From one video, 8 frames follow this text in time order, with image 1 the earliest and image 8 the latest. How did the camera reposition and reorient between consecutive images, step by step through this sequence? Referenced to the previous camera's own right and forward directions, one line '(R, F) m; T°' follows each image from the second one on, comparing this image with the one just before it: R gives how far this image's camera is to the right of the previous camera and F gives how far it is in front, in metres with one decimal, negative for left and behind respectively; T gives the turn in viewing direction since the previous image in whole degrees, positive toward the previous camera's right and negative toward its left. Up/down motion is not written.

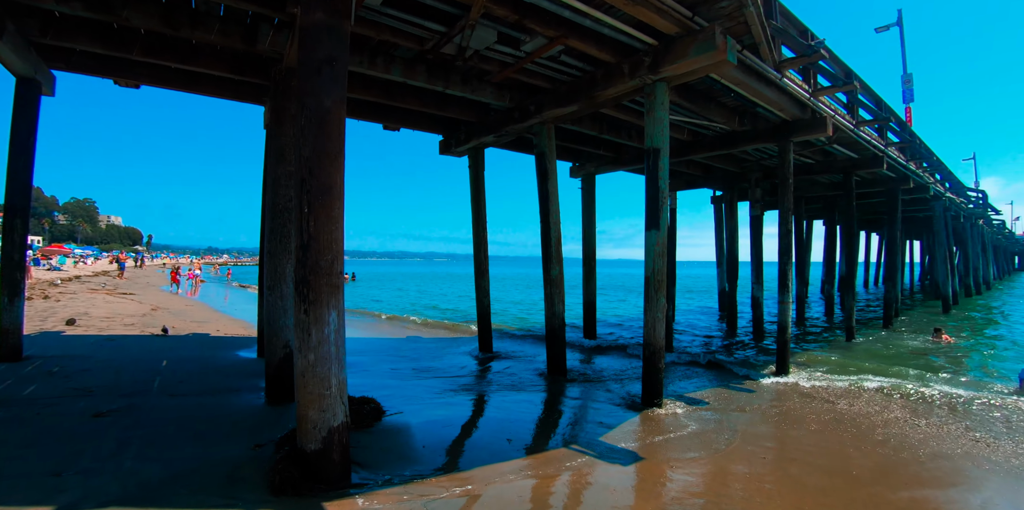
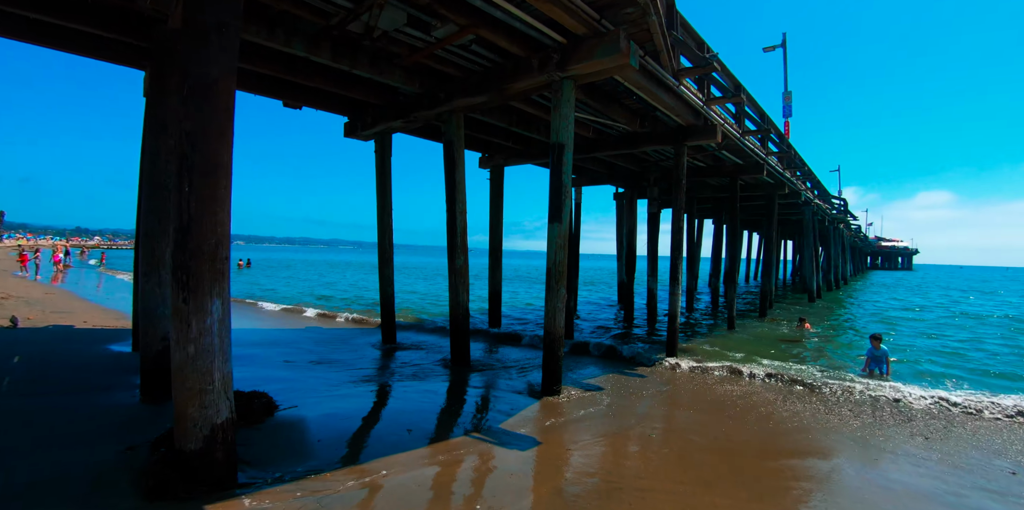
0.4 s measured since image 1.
(+0.4, 0.0) m; +8°
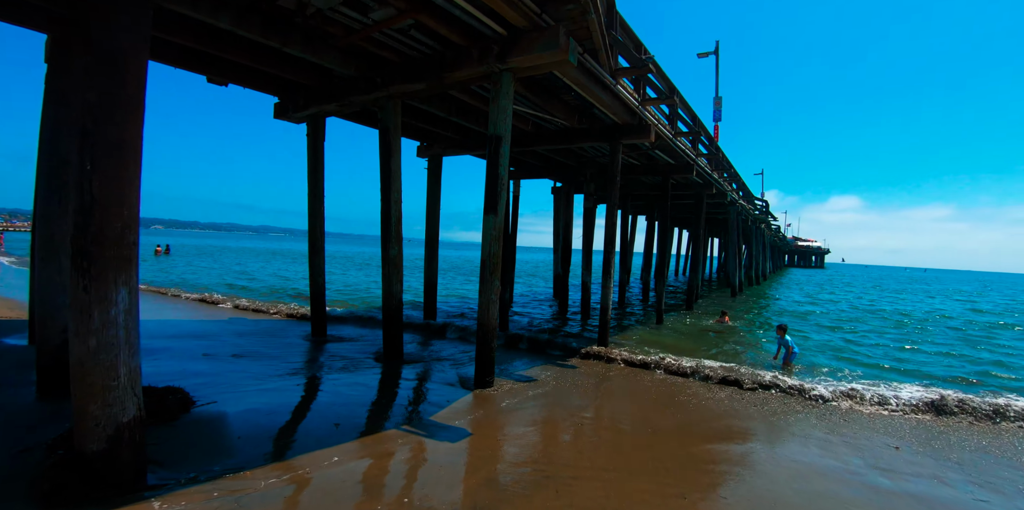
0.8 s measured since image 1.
(+0.2, 0.0) m; +6°
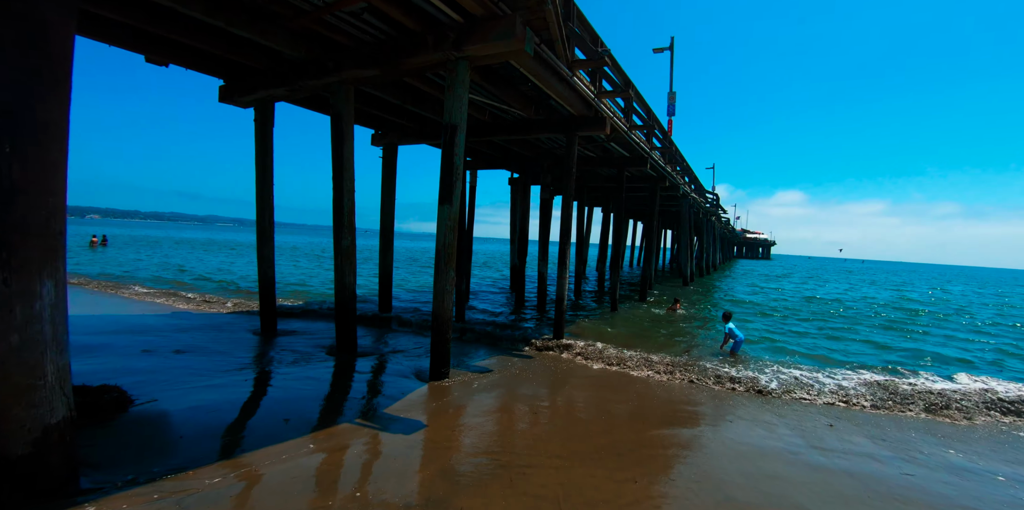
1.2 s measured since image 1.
(+0.1, 0.0) m; +4°
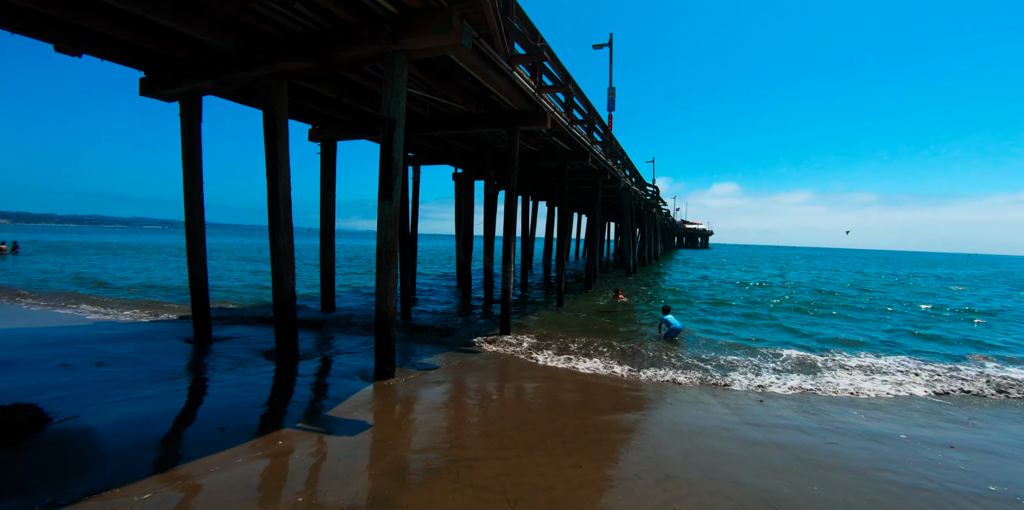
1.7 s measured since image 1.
(+0.2, 0.0) m; +5°
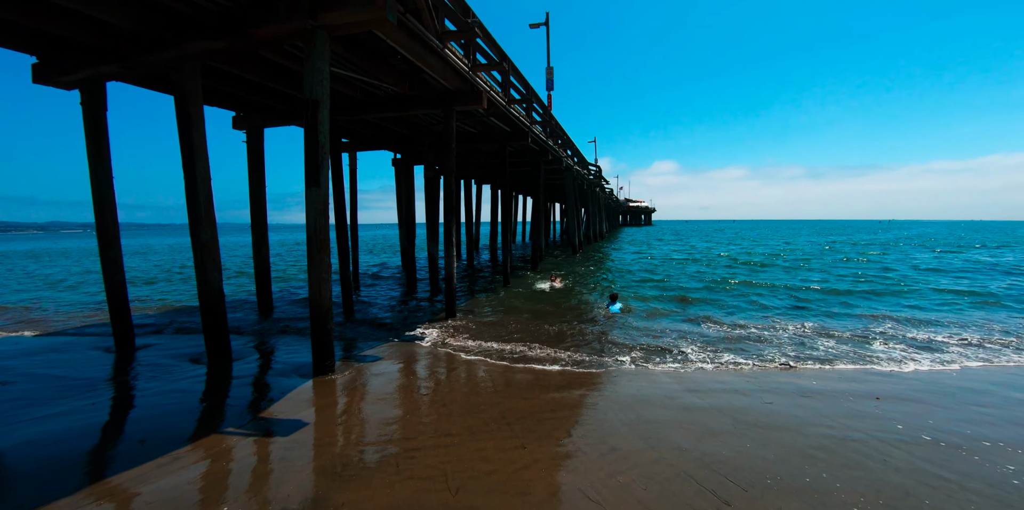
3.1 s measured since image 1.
(+0.2, 0.0) m; +5°
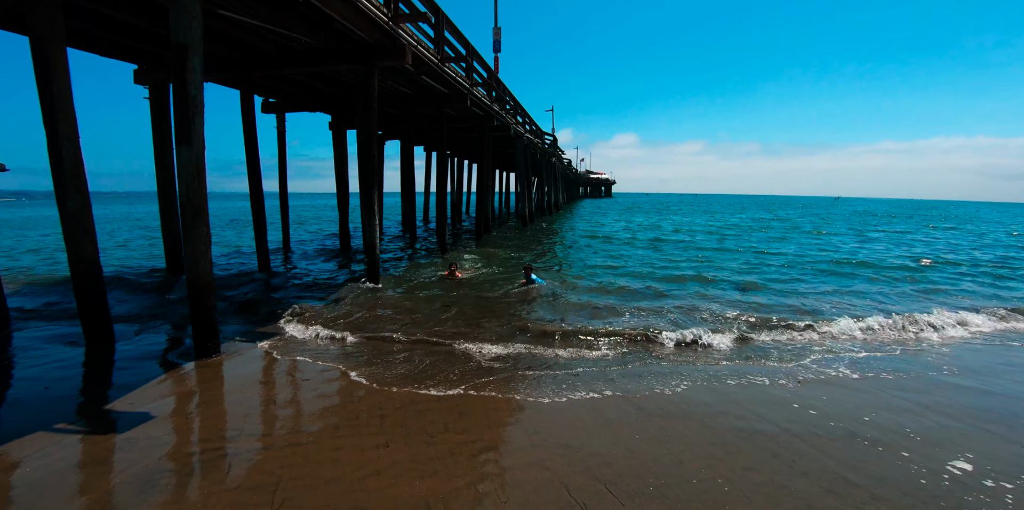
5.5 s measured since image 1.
(+0.8, +0.5) m; +2°
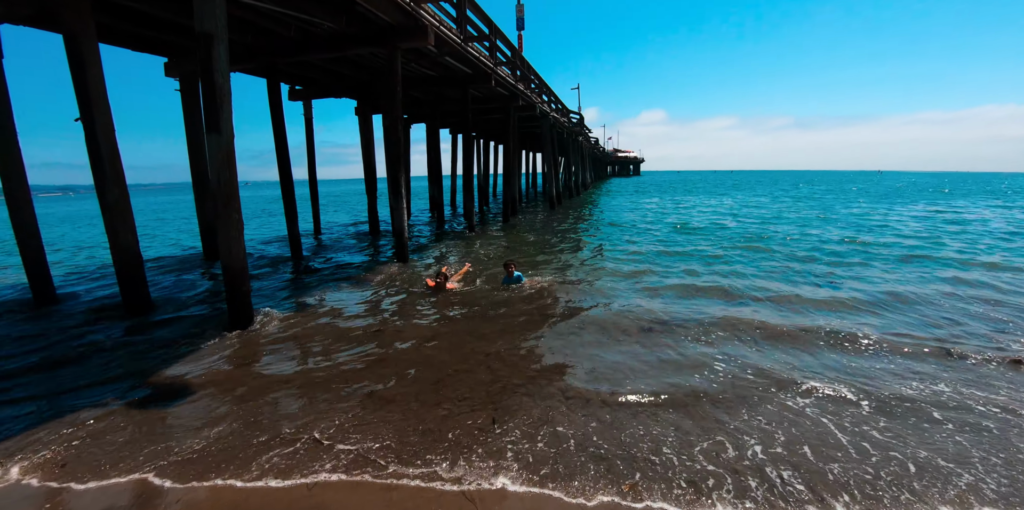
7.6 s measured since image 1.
(0.0, +0.1) m; -3°
